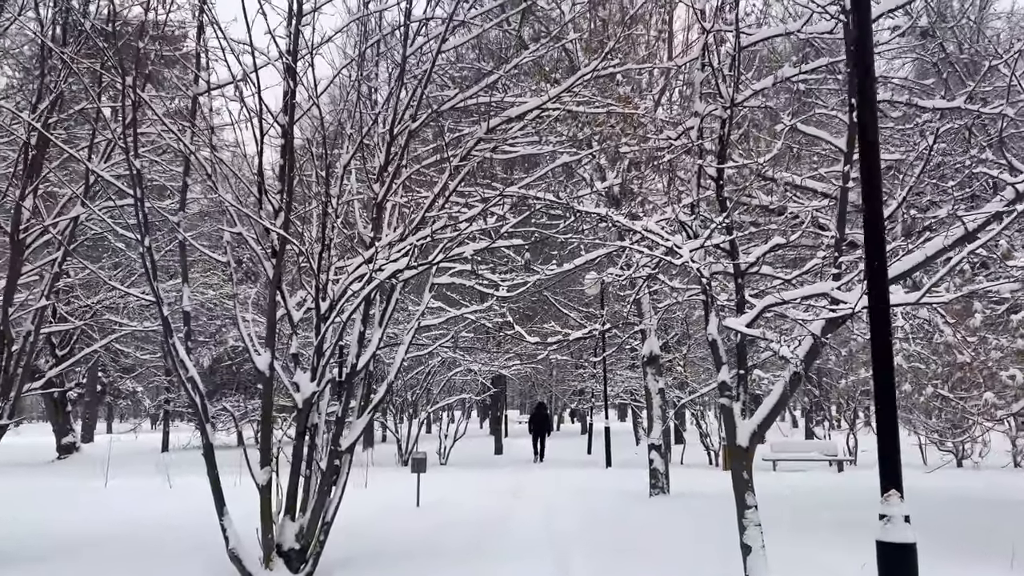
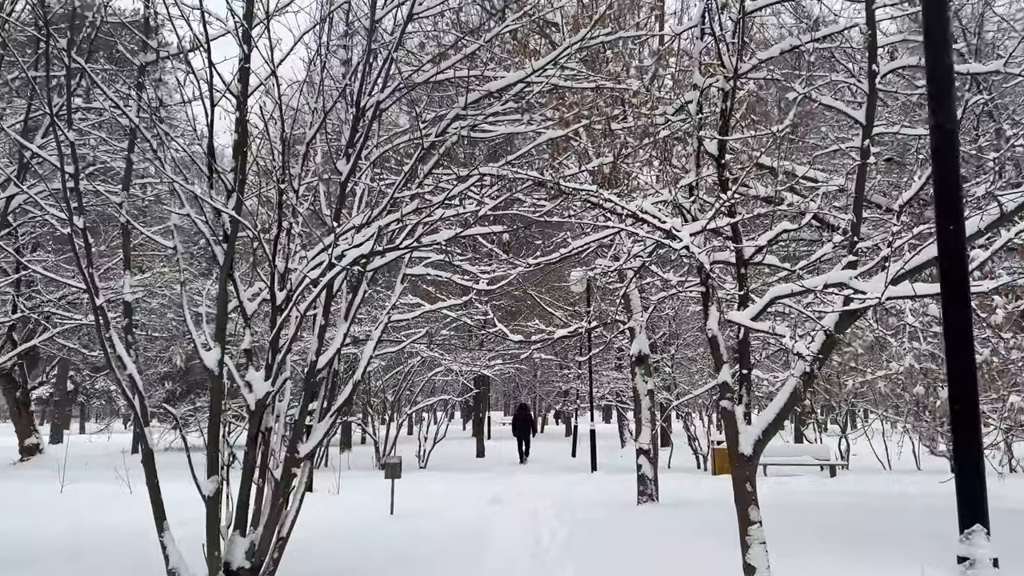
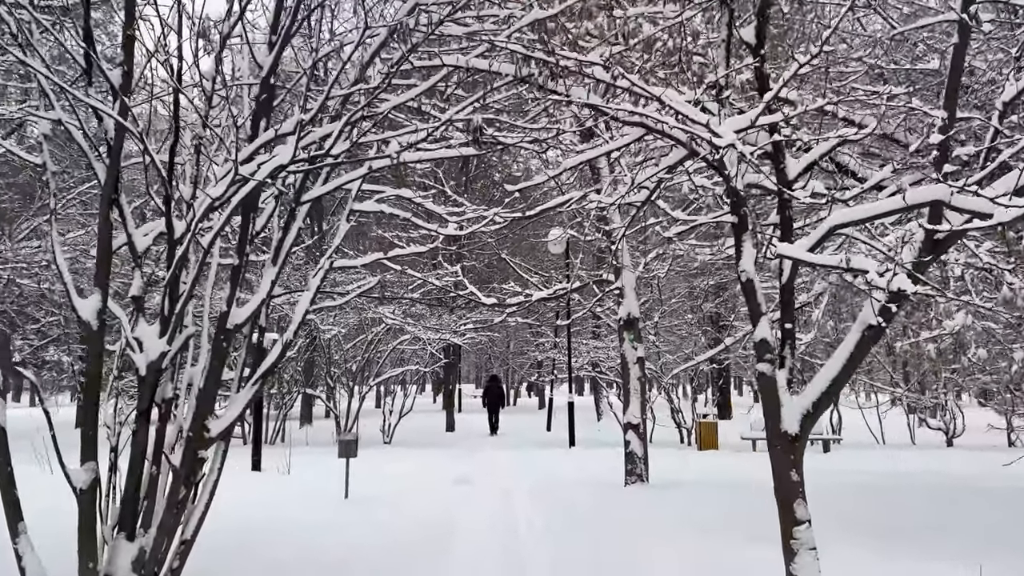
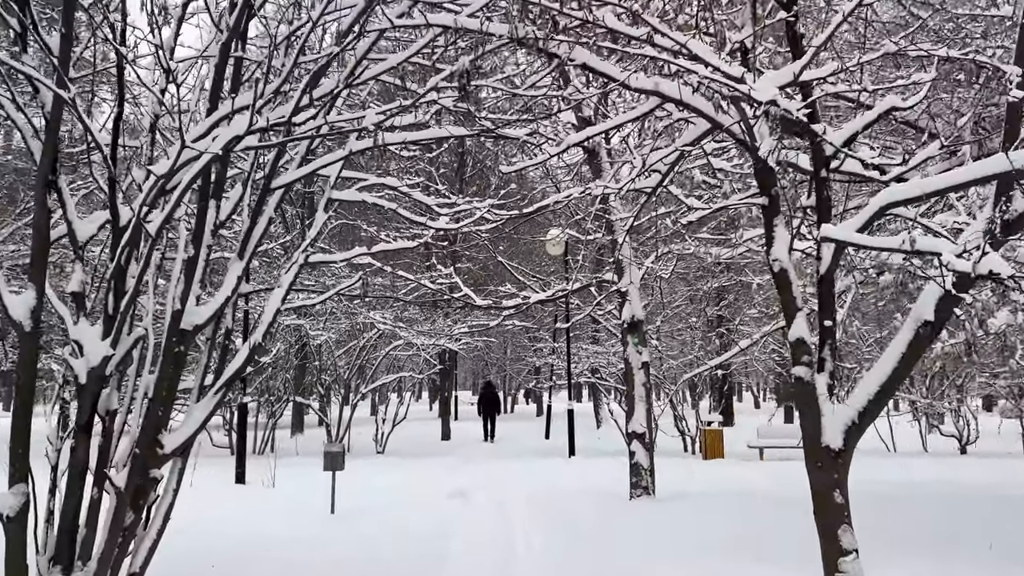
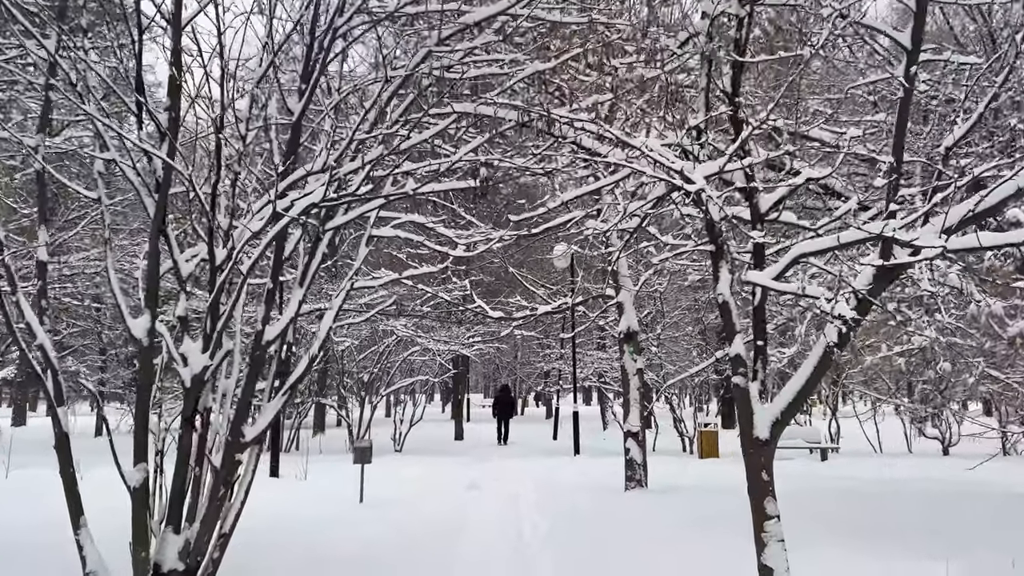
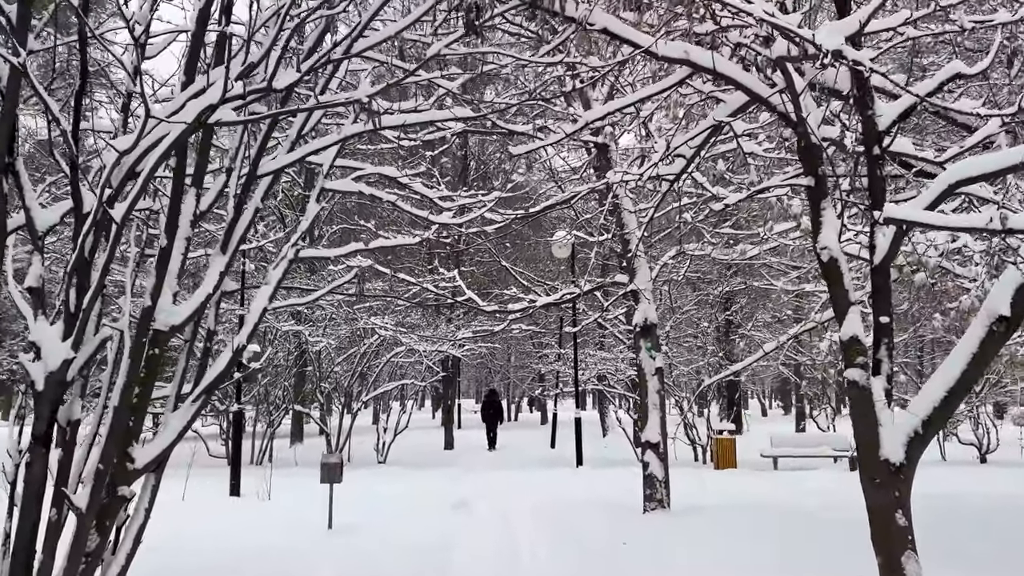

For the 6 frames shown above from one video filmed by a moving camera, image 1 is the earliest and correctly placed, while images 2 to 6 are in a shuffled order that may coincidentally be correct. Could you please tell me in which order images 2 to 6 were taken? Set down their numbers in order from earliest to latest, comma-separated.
2, 5, 3, 4, 6
